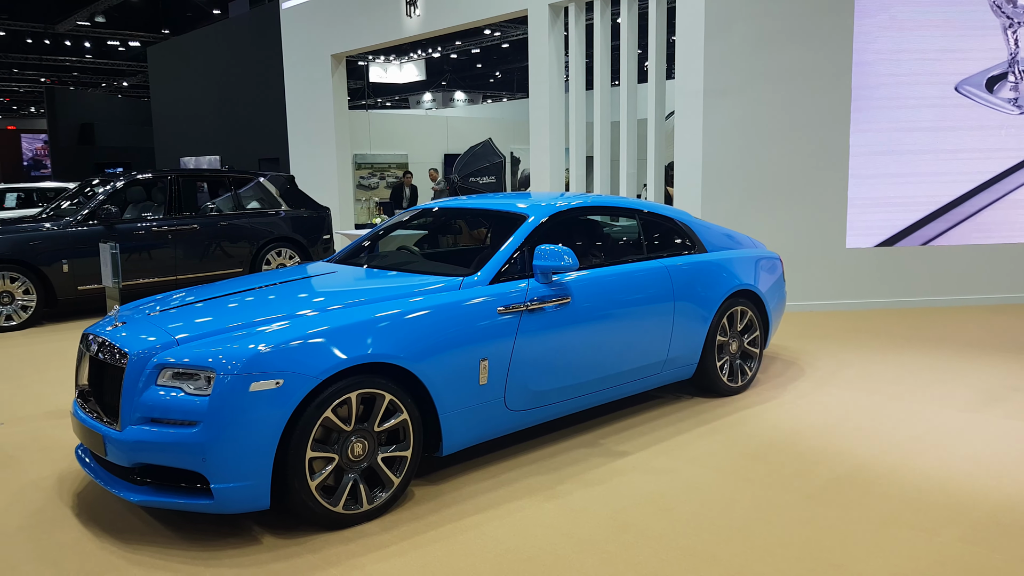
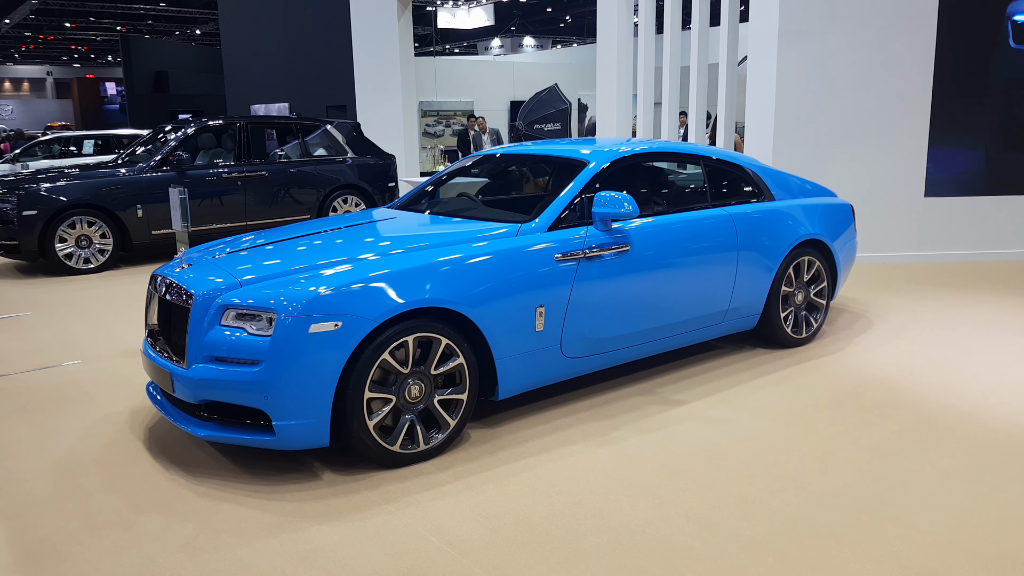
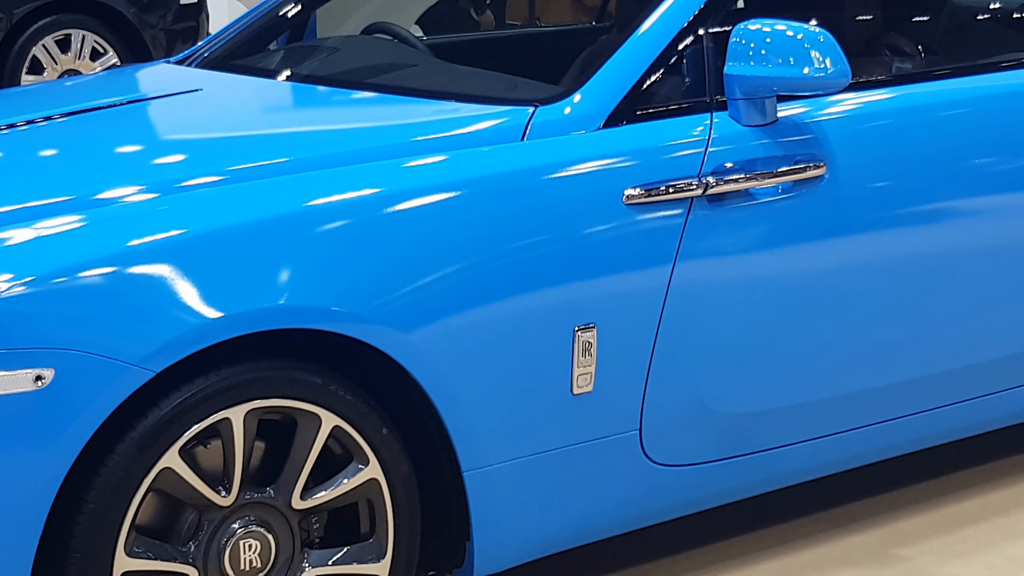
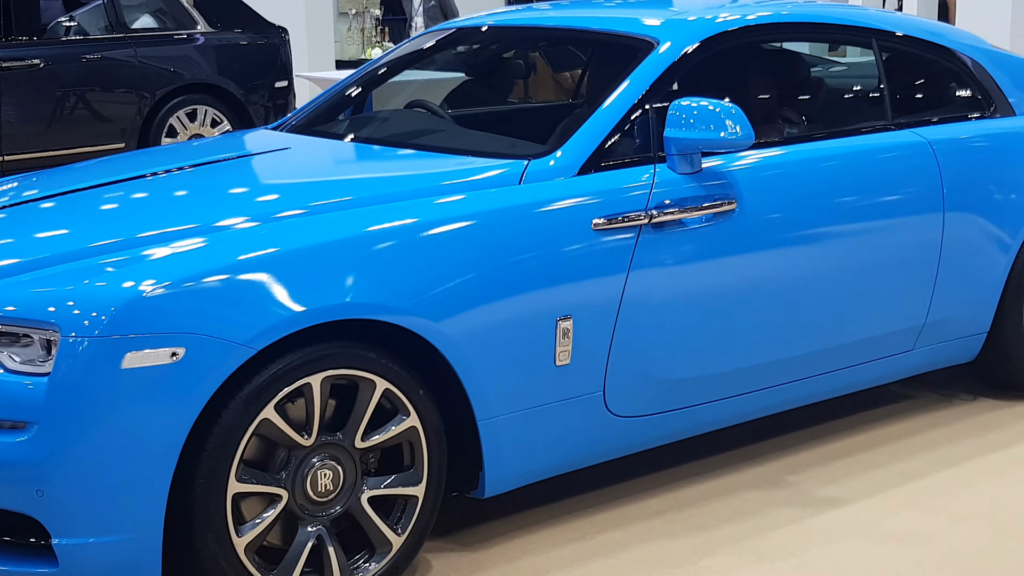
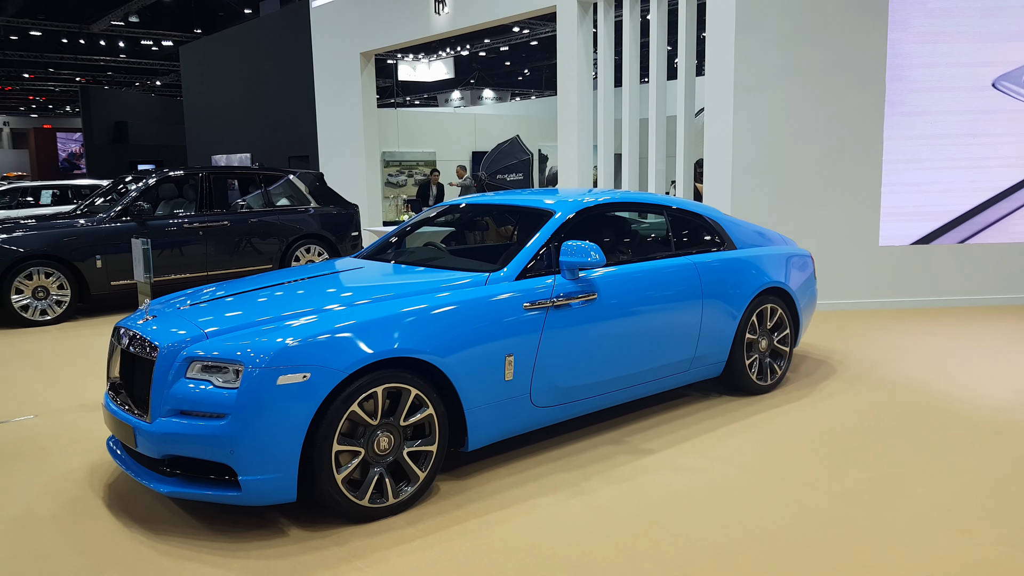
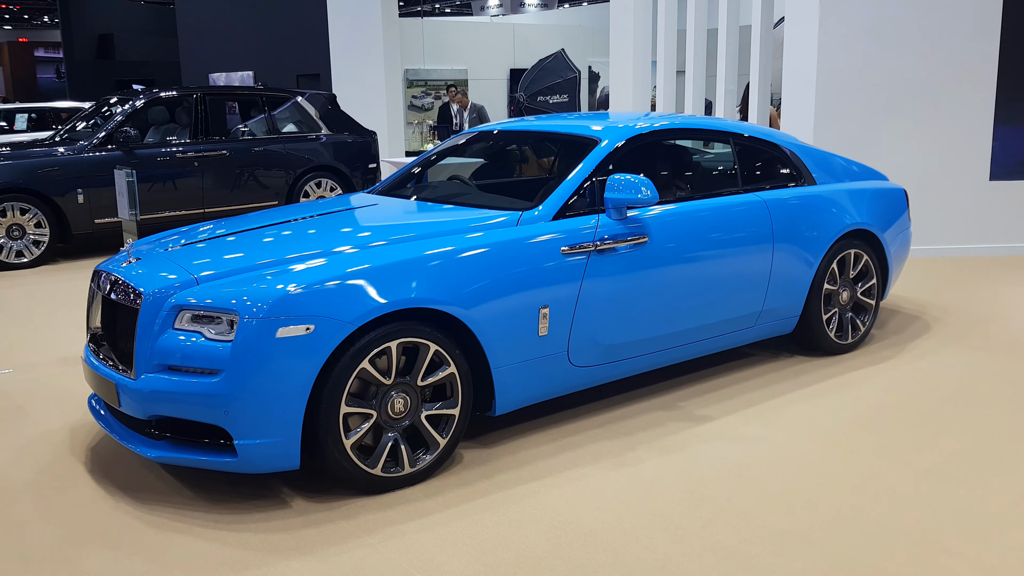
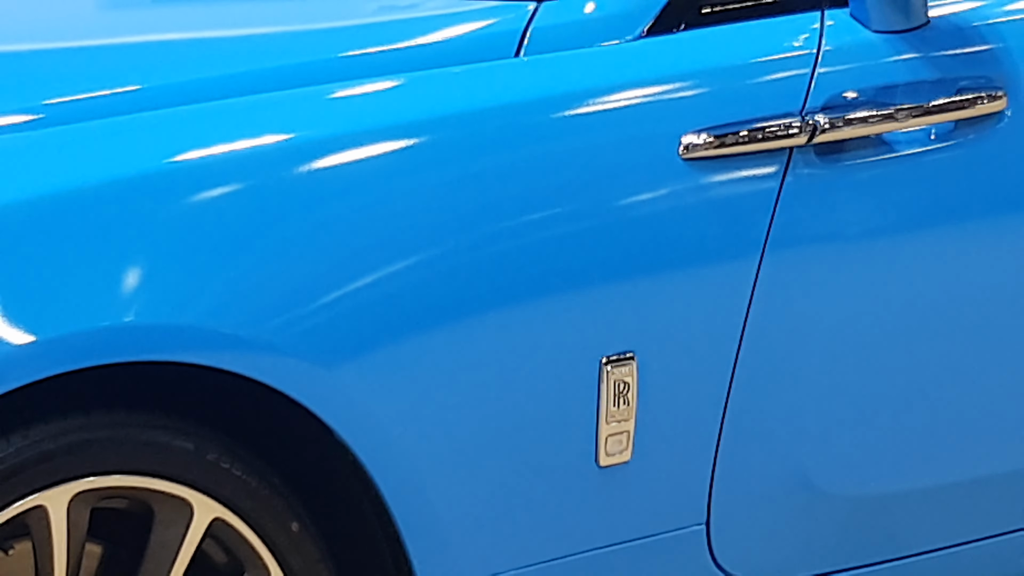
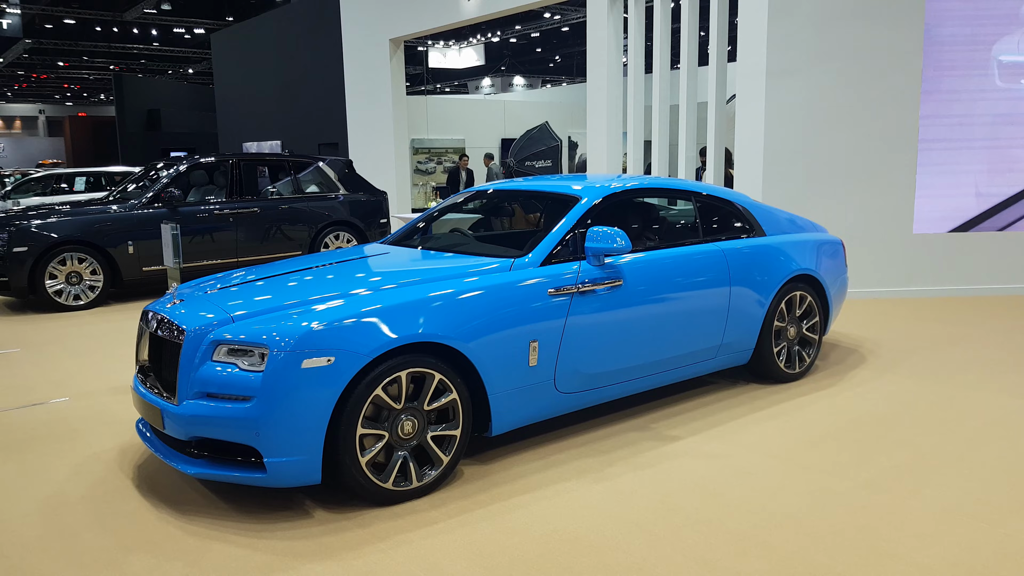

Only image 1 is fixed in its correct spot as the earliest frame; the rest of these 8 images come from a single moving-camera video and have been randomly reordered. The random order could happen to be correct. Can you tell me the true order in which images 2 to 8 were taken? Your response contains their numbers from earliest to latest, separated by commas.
5, 8, 2, 6, 4, 3, 7
